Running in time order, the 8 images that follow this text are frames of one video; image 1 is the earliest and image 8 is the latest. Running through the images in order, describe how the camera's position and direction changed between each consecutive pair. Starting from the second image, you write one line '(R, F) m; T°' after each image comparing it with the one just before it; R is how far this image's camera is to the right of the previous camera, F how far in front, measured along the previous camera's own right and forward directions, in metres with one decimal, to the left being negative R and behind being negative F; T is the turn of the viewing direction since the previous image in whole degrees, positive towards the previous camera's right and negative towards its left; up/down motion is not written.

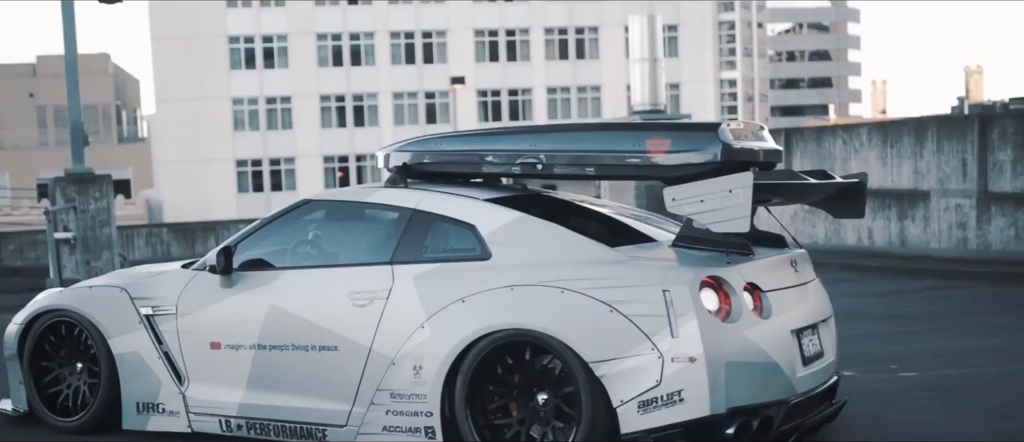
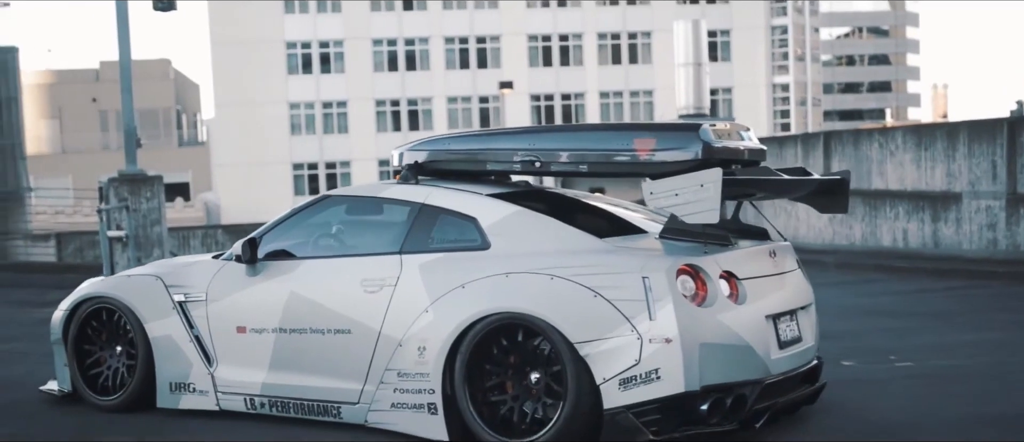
(+0.3, -0.5) m; -3°
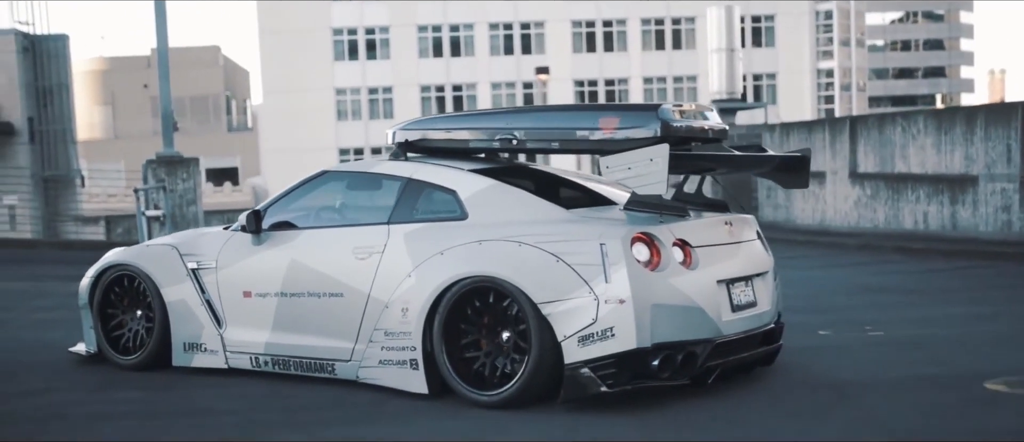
(+0.4, -0.5) m; -2°
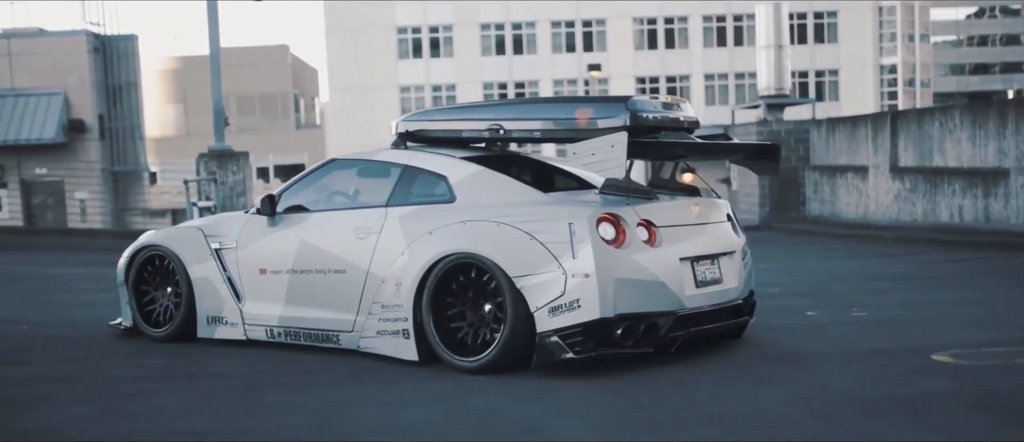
(+0.5, -0.6) m; -3°
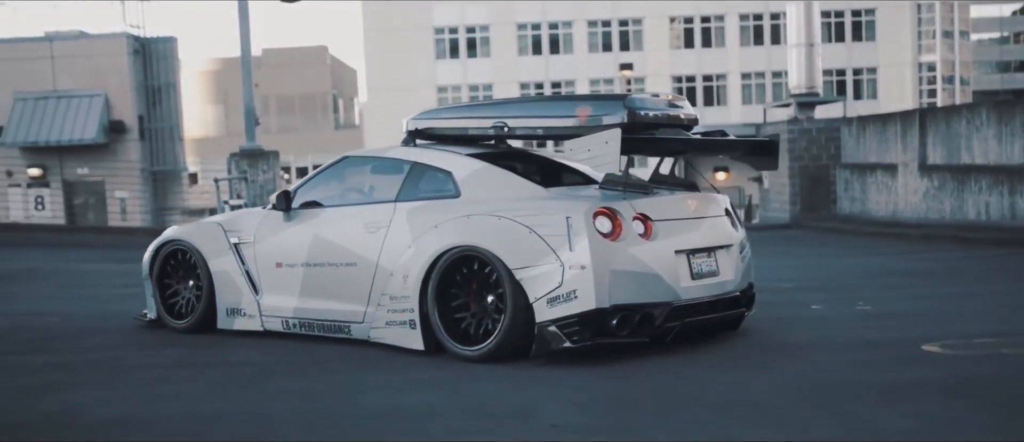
(+0.2, -0.3) m; -2°
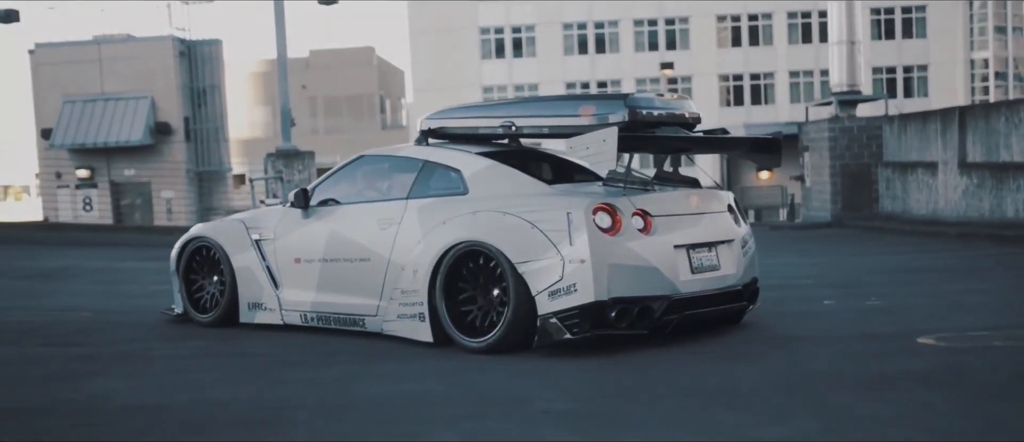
(+0.3, -0.2) m; -2°
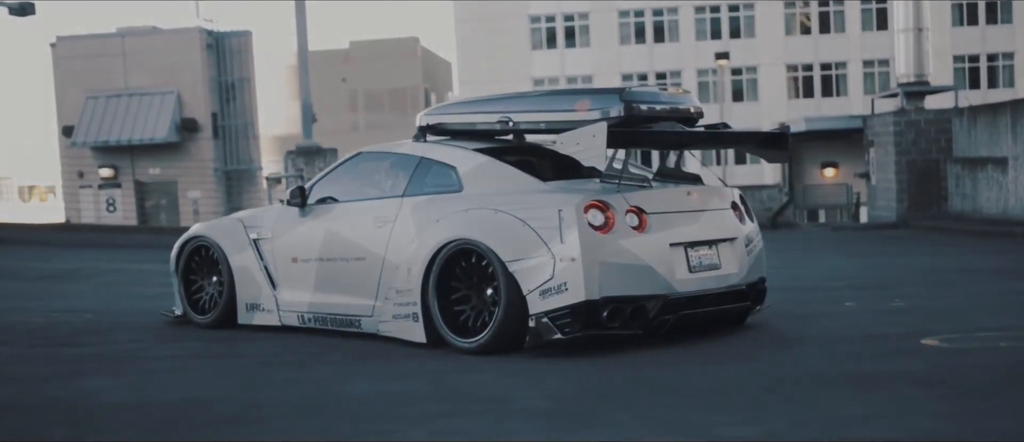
(+0.3, +0.2) m; -2°
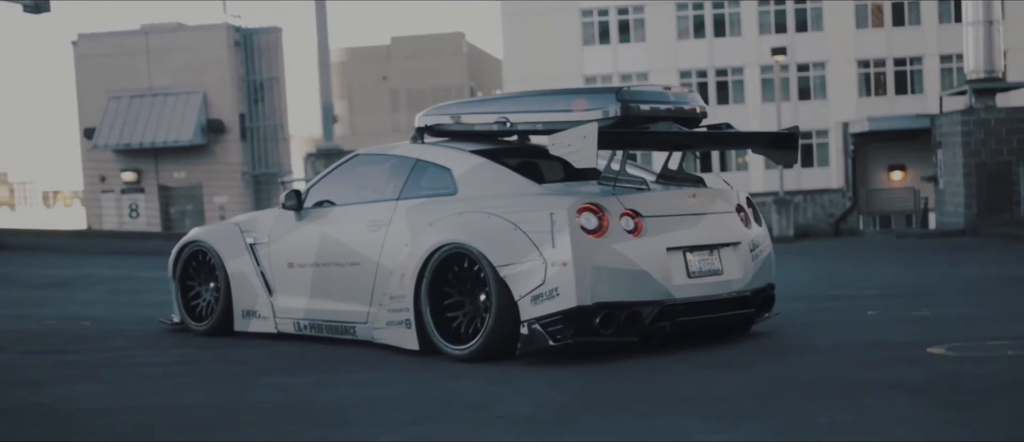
(+0.3, +0.2) m; -2°
